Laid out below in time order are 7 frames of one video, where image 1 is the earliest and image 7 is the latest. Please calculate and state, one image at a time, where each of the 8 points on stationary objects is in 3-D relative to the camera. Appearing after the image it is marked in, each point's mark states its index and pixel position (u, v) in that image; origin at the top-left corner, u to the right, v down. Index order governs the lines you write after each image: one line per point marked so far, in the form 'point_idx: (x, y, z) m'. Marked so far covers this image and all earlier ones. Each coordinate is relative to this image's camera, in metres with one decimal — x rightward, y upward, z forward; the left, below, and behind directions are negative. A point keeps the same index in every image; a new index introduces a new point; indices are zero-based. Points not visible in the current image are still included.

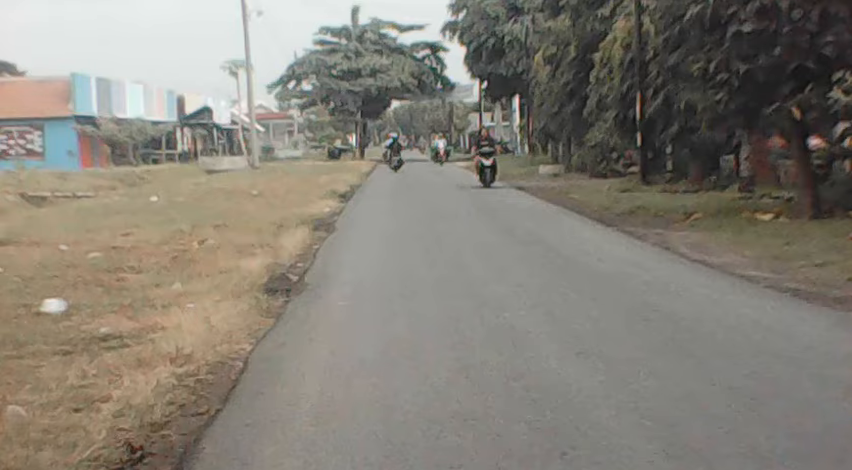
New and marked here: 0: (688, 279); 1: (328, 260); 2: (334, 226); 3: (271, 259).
0: (+2.7, -0.4, +11.1) m
1: (-1.1, -0.3, +12.9) m
2: (-1.5, +0.1, +17.6) m
3: (-1.9, -0.3, +13.1) m
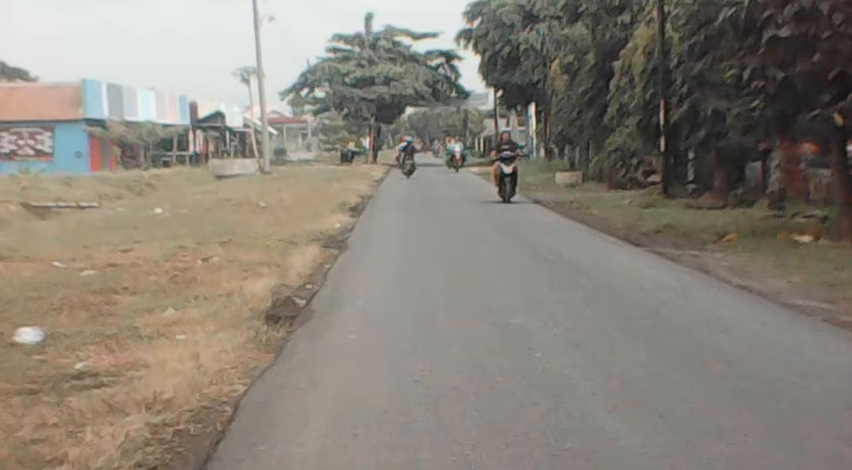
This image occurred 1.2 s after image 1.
0: (+2.9, -0.7, +10.1) m
1: (-1.0, -0.5, +11.9) m
2: (-1.2, -0.1, +16.5) m
3: (-1.7, -0.5, +12.1) m
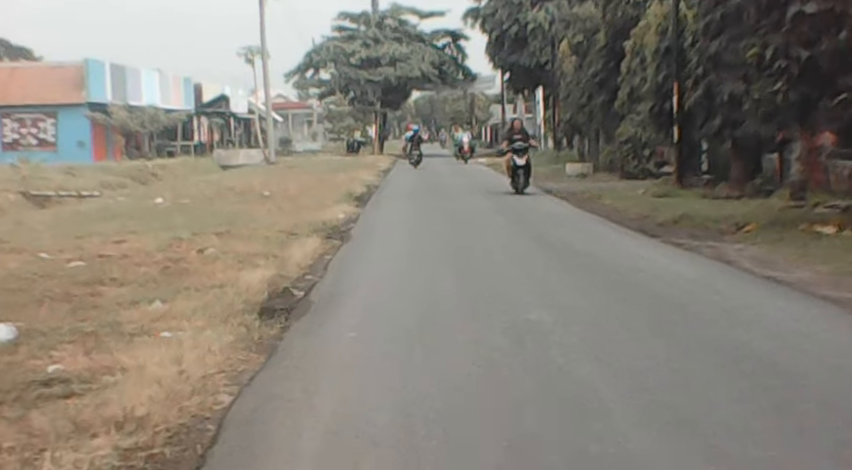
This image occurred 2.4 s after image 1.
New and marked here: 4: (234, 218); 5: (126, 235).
0: (+2.9, -0.6, +9.4) m
1: (-0.9, -0.4, +11.2) m
2: (-1.1, 0.0, +15.9) m
3: (-1.6, -0.4, +11.4) m
4: (-3.4, +0.3, +18.8) m
5: (-4.4, 0.0, +15.8) m
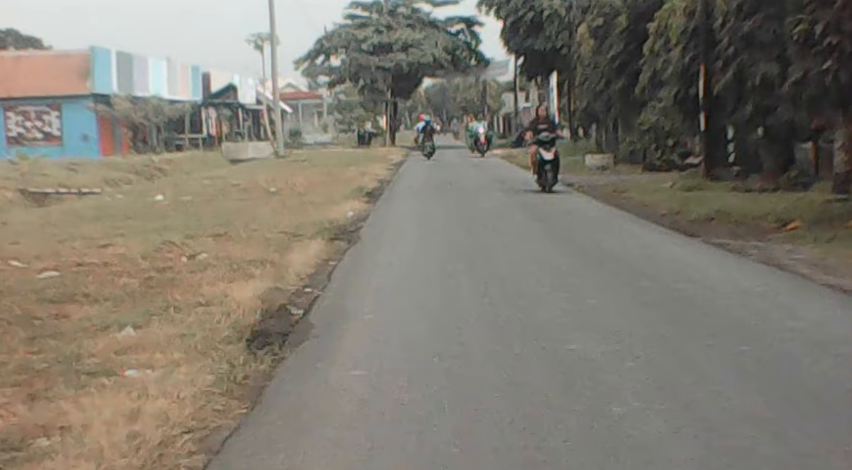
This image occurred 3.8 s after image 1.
0: (+3.1, -0.6, +7.9) m
1: (-0.7, -0.5, +9.8) m
2: (-0.9, 0.0, +14.5) m
3: (-1.5, -0.5, +10.1) m
4: (-3.1, +0.3, +17.5) m
5: (-4.2, -0.1, +14.4) m
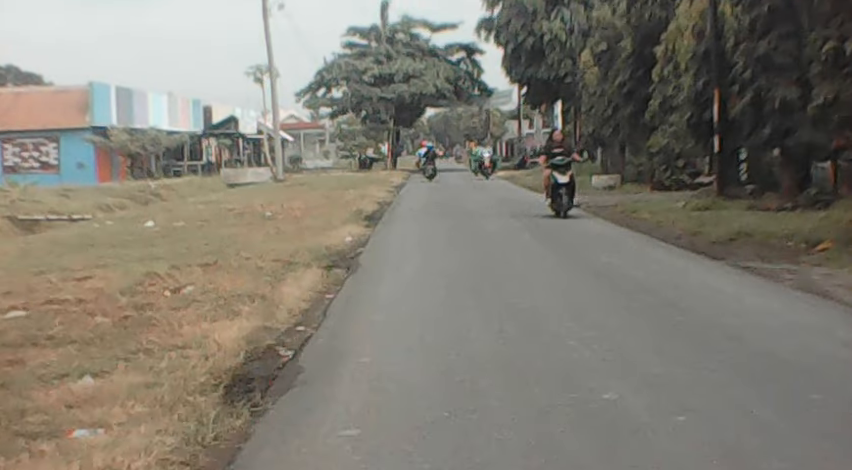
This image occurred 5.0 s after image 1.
0: (+3.1, -0.8, +6.9) m
1: (-0.7, -0.7, +8.8) m
2: (-0.9, -0.3, +13.4) m
3: (-1.4, -0.7, +9.0) m
4: (-3.1, -0.2, +16.5) m
5: (-4.1, -0.4, +13.4) m
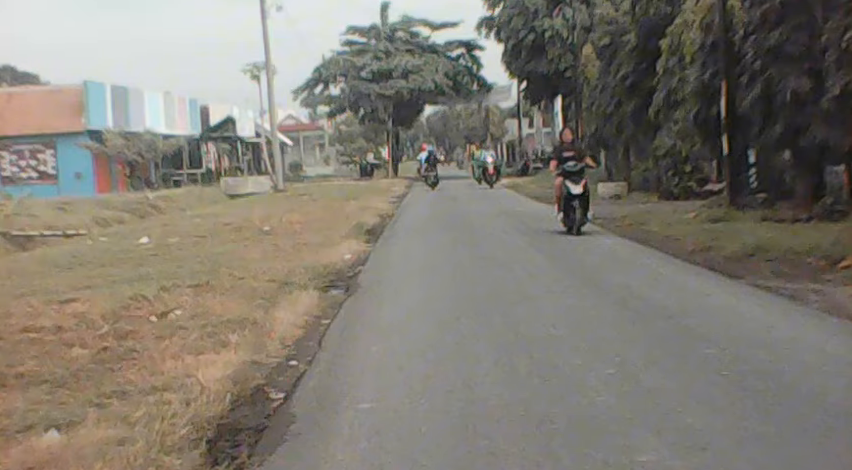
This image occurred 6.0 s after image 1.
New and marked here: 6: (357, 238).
0: (+3.2, -1.0, +6.2) m
1: (-0.6, -0.9, +8.1) m
2: (-0.8, -0.6, +12.8) m
3: (-1.4, -0.9, +8.3) m
4: (-3.0, -0.4, +15.8) m
5: (-4.1, -0.7, +12.7) m
6: (-1.3, -0.1, +19.8) m
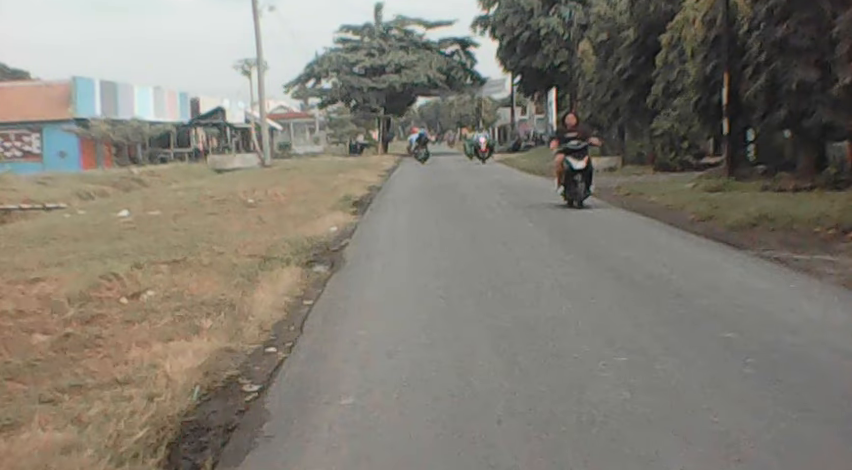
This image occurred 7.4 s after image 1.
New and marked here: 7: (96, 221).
0: (+3.1, -0.8, +5.5) m
1: (-0.7, -0.7, +7.3) m
2: (-0.9, -0.3, +12.0) m
3: (-1.5, -0.7, +7.5) m
4: (-3.2, -0.1, +15.0) m
5: (-4.2, -0.4, +11.9) m
6: (-1.5, +0.4, +19.0) m
7: (-6.1, +0.2, +19.5) m
